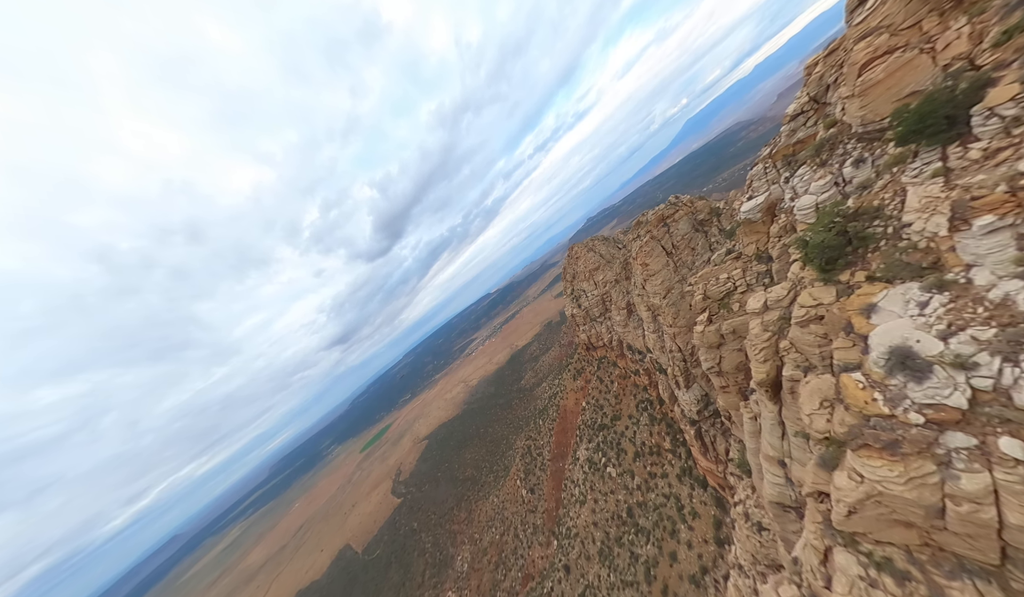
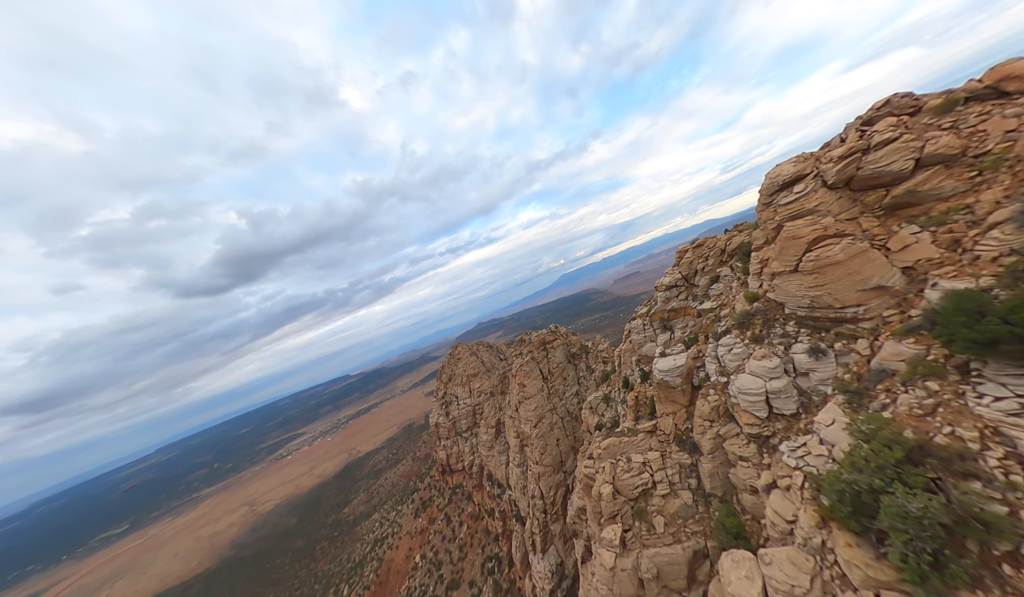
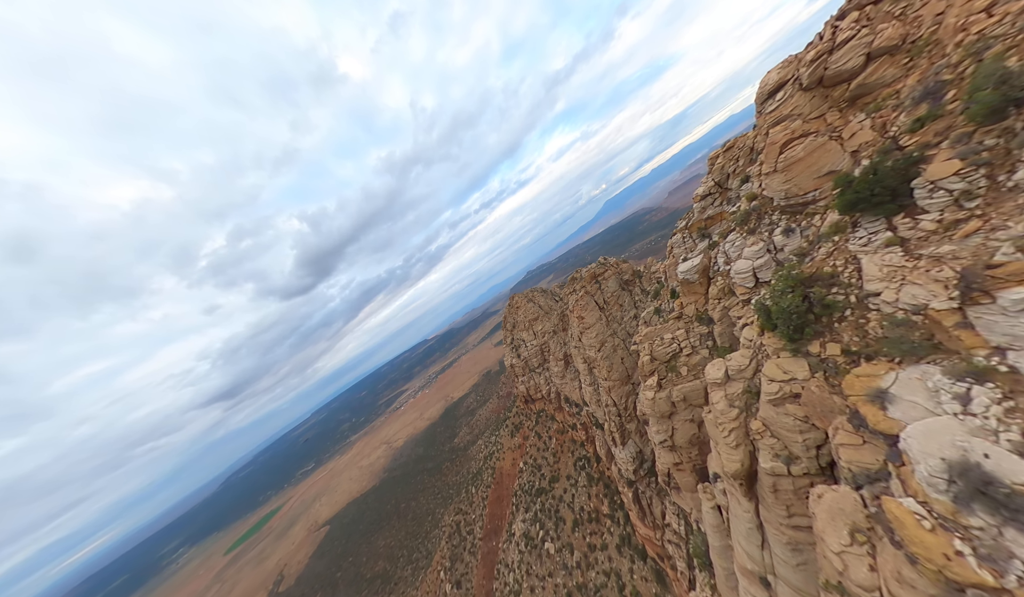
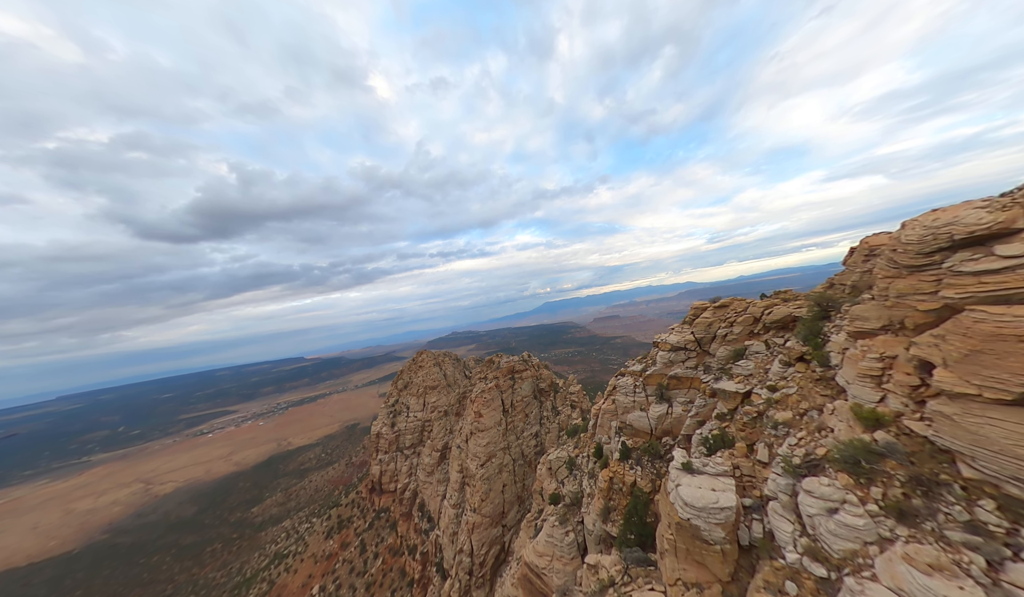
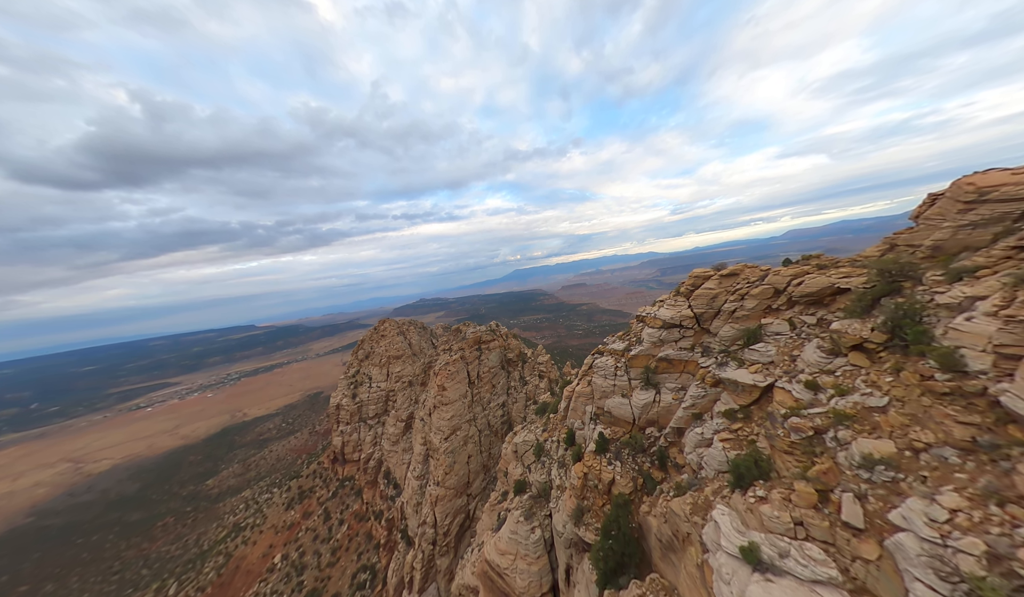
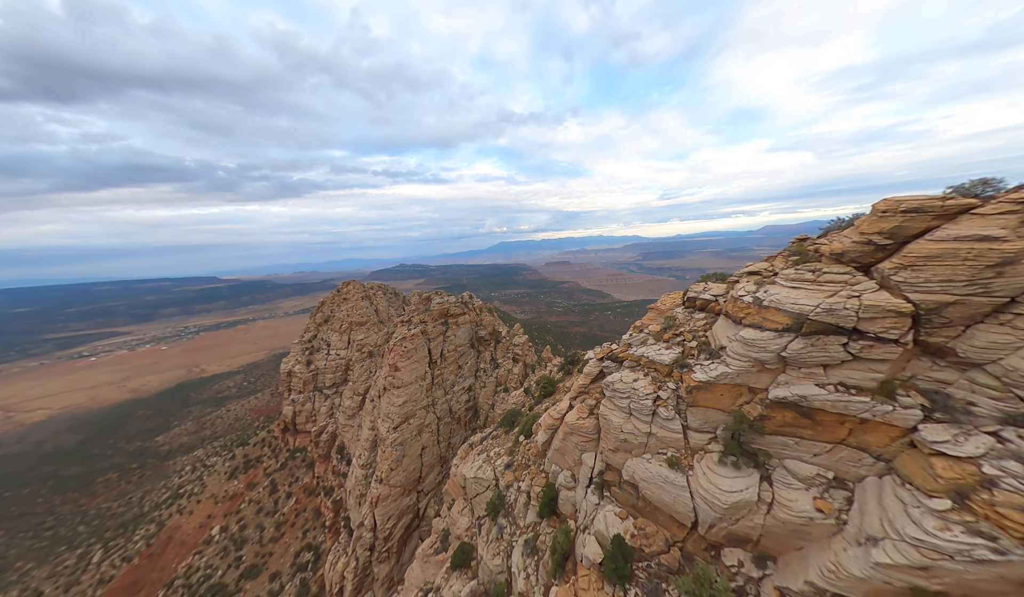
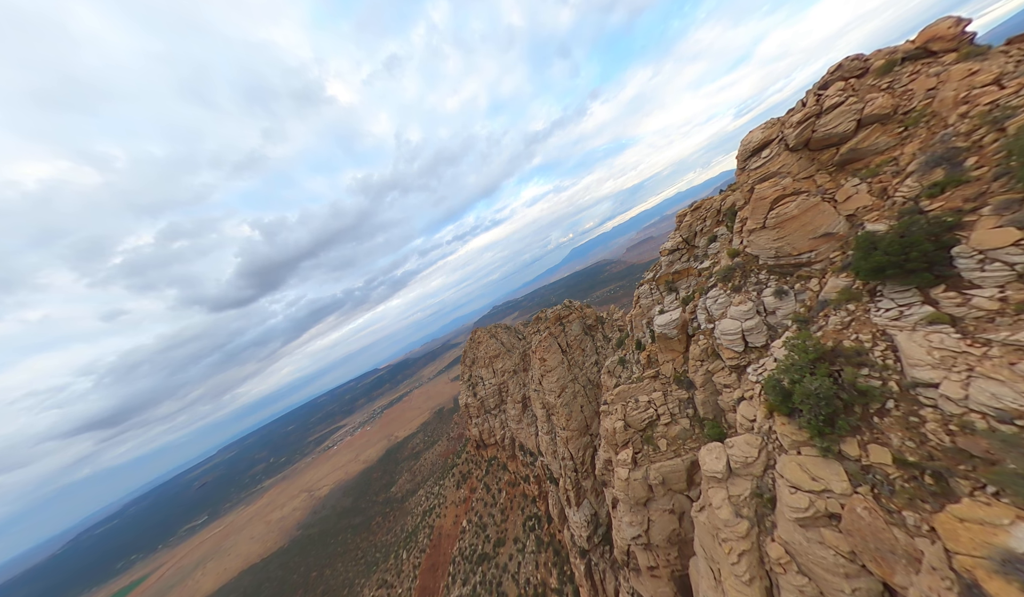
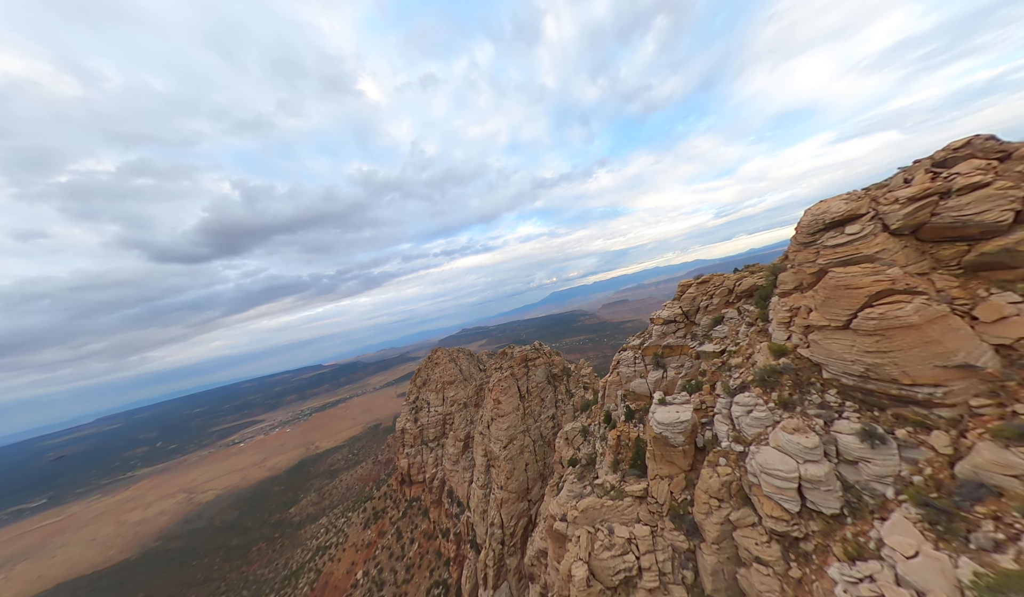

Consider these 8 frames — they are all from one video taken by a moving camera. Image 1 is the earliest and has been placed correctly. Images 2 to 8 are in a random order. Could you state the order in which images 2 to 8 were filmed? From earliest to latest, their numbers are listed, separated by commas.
3, 7, 2, 8, 4, 5, 6
